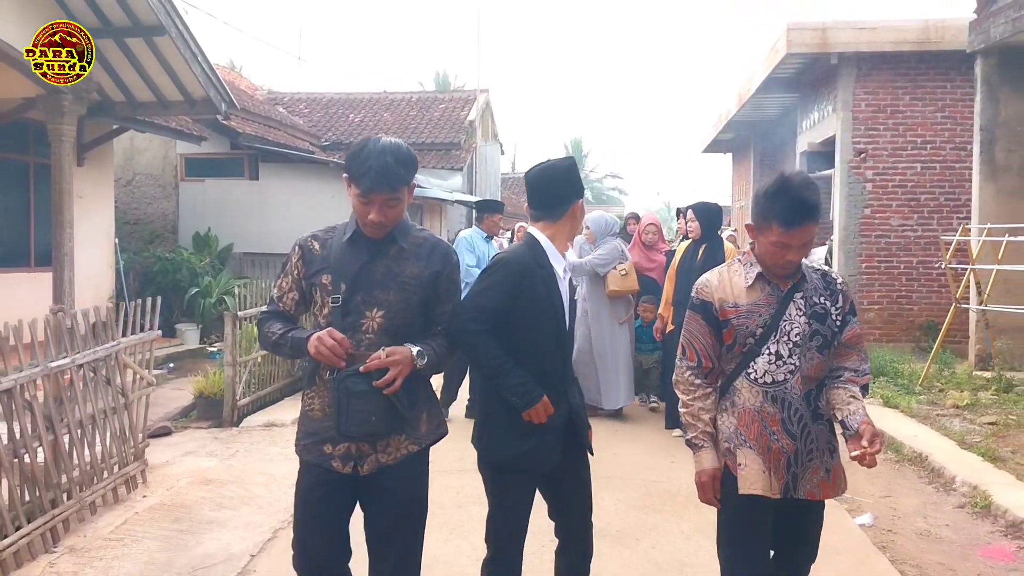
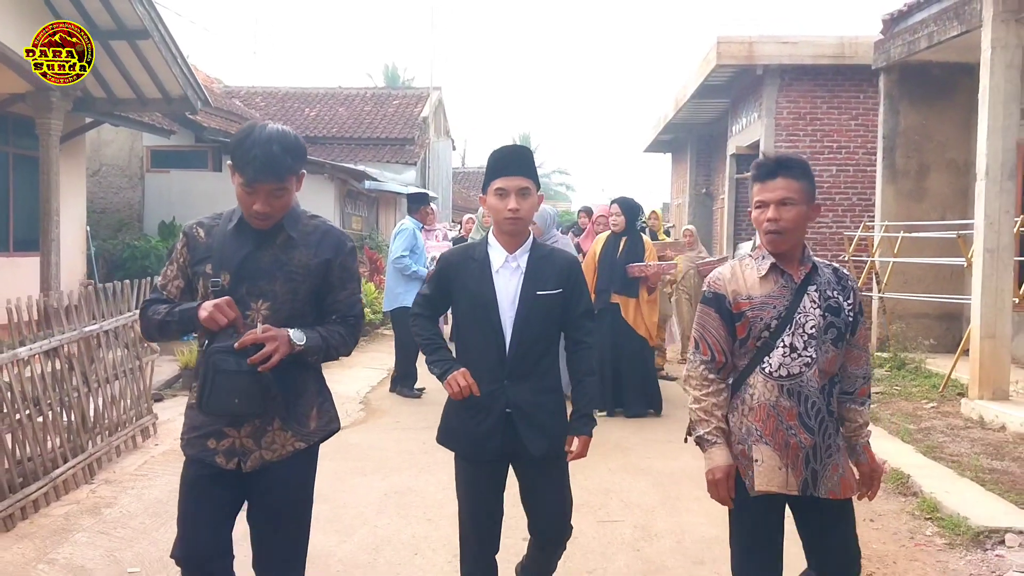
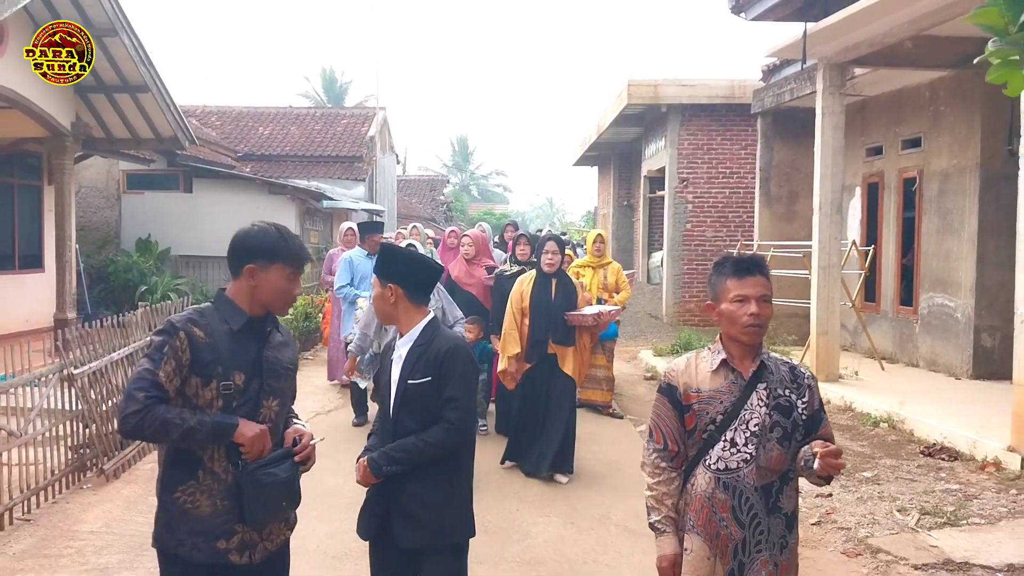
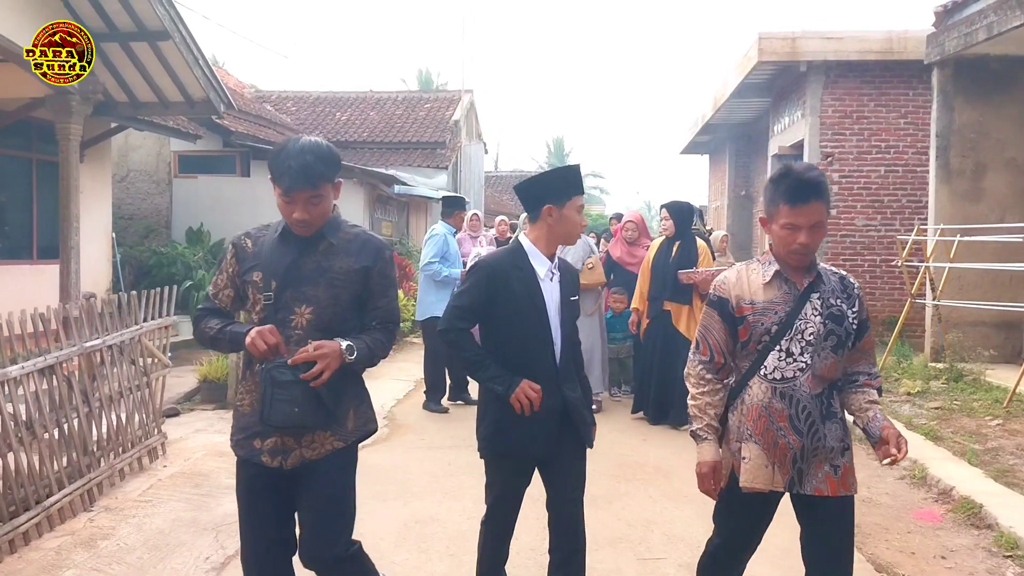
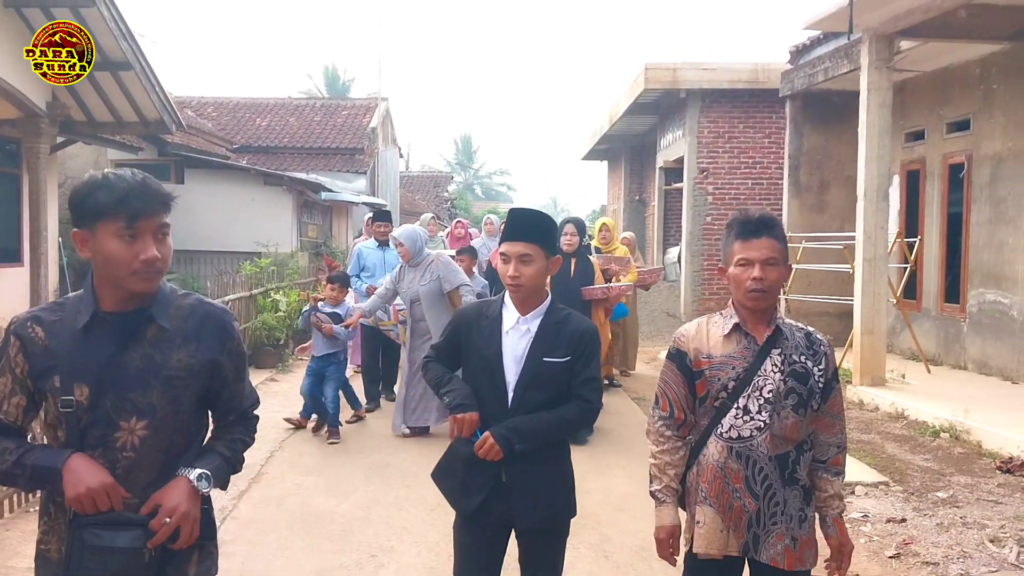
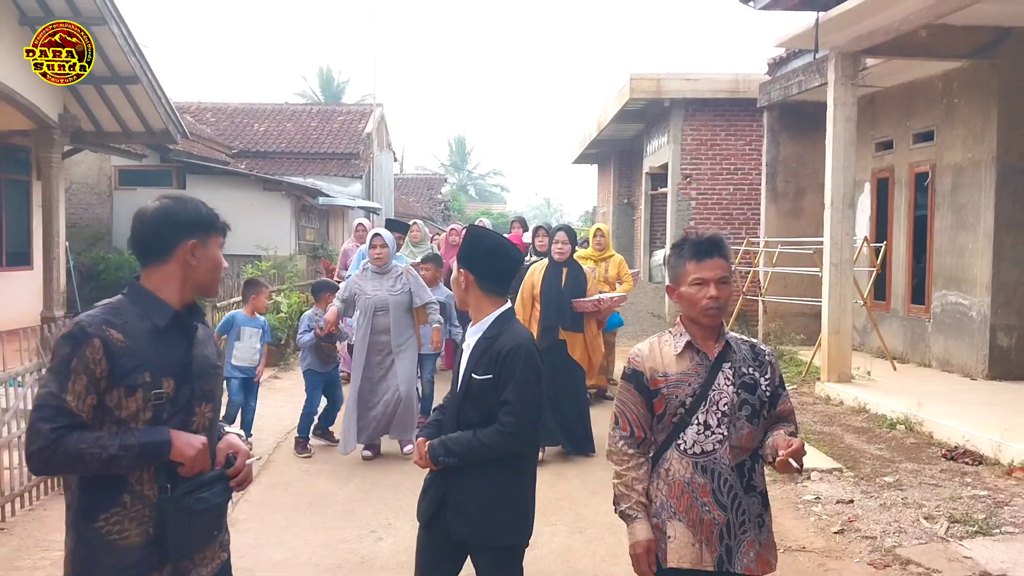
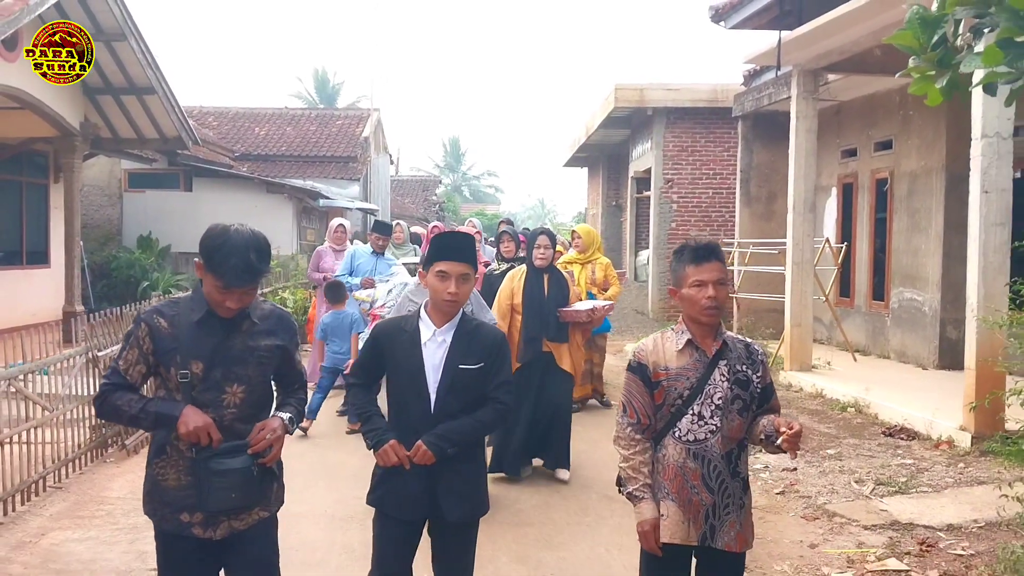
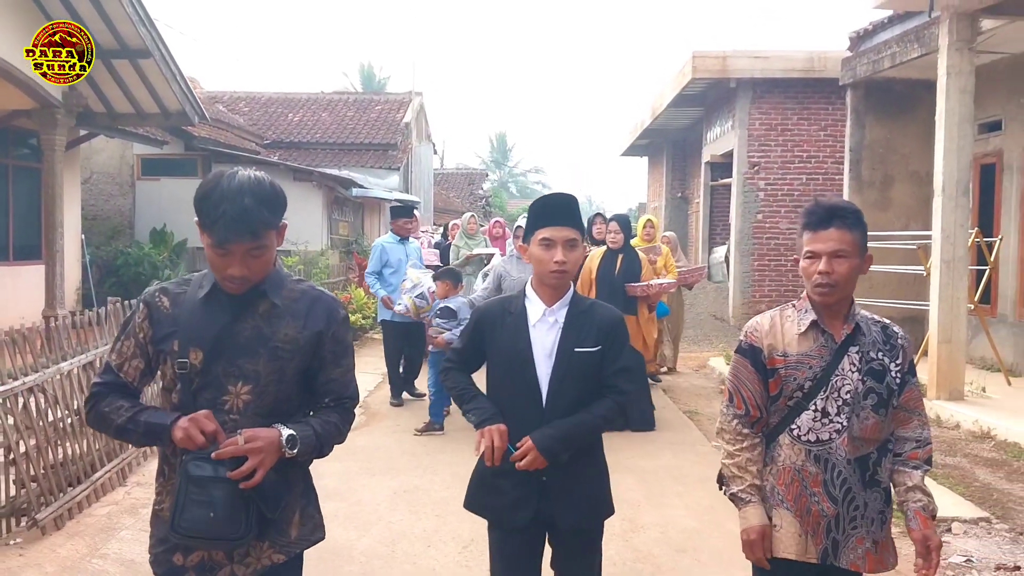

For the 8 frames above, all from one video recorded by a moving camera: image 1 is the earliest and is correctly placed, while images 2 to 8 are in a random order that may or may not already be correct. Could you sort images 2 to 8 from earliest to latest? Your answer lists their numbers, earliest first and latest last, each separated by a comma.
4, 2, 8, 5, 6, 3, 7
